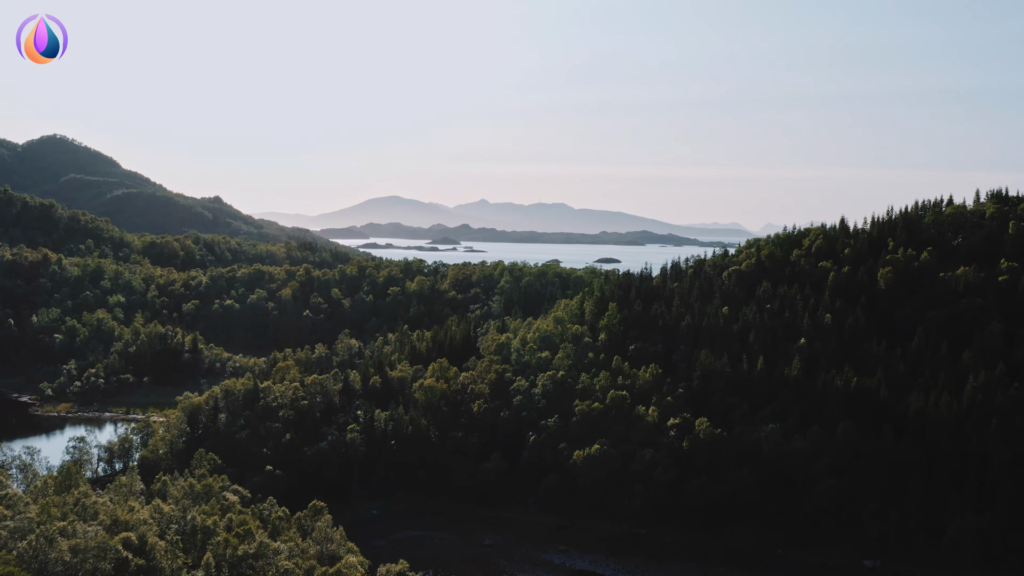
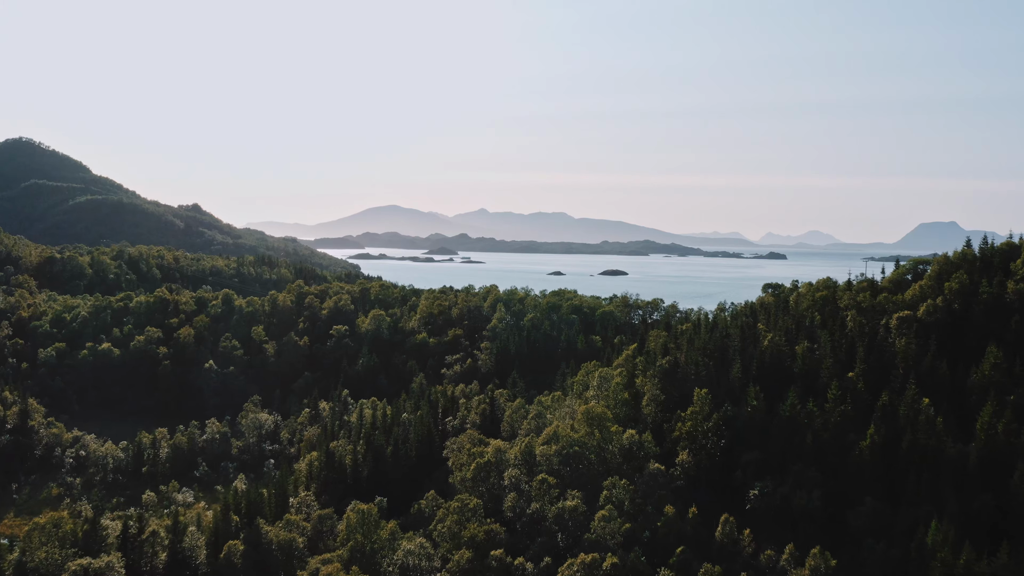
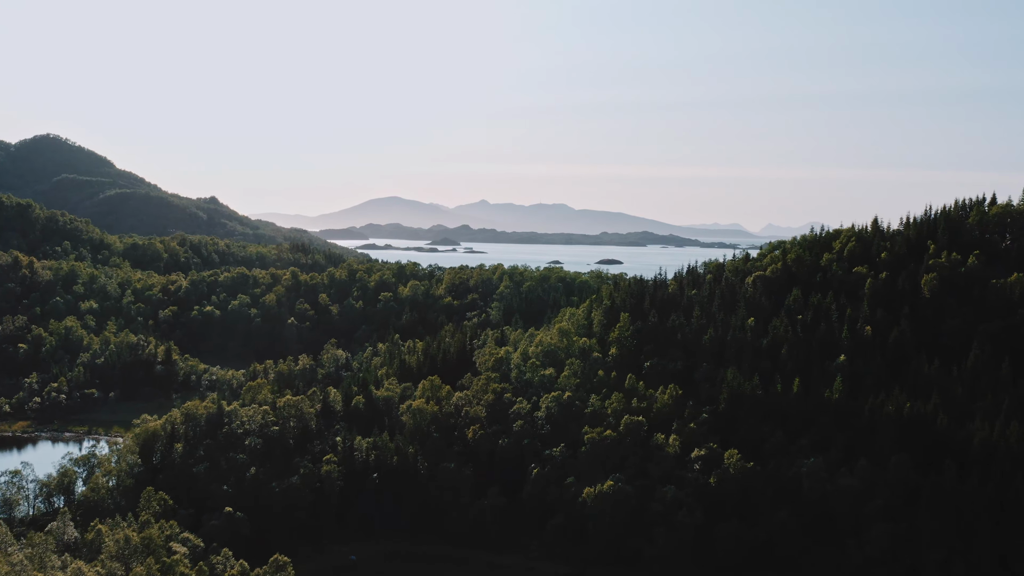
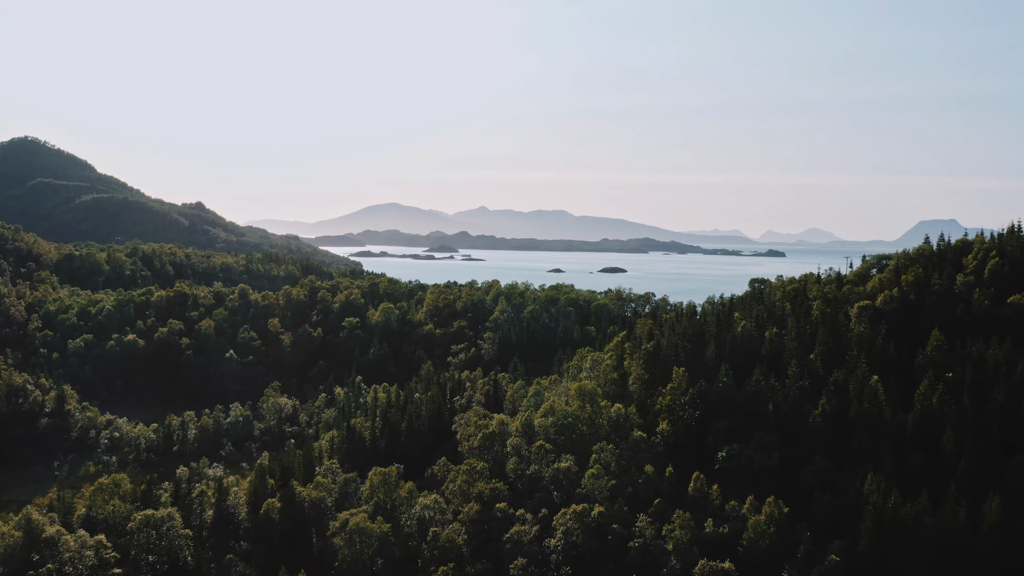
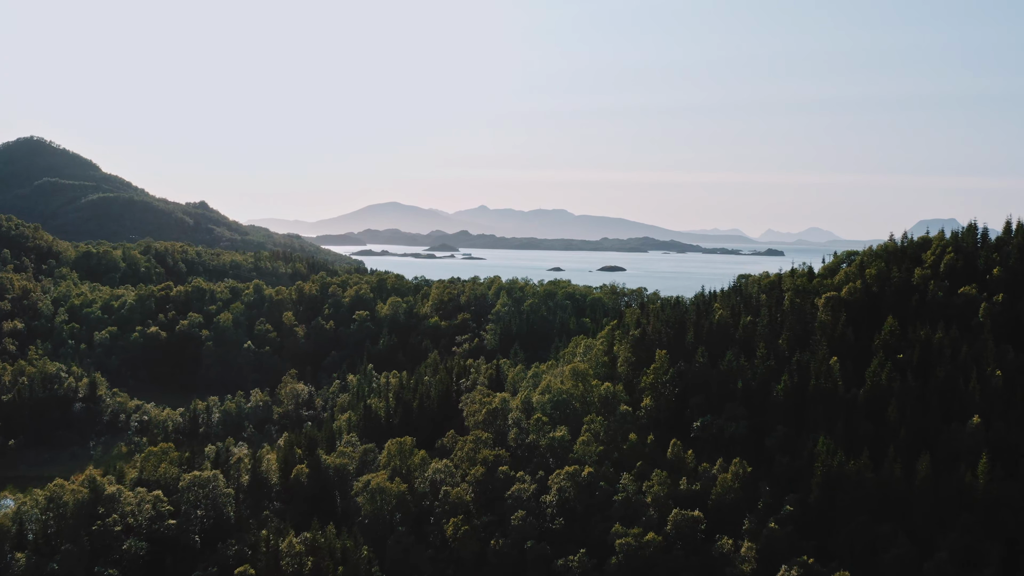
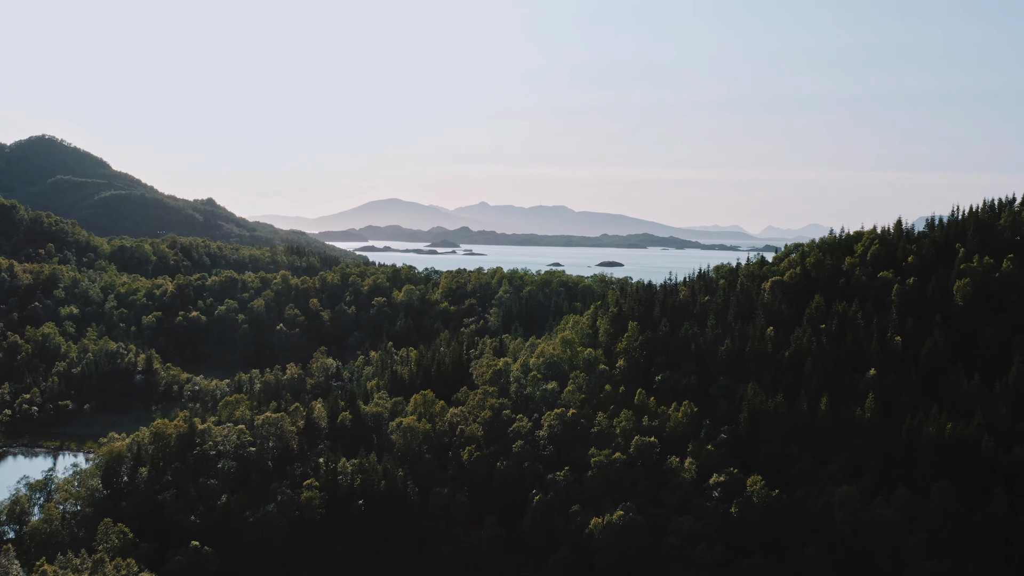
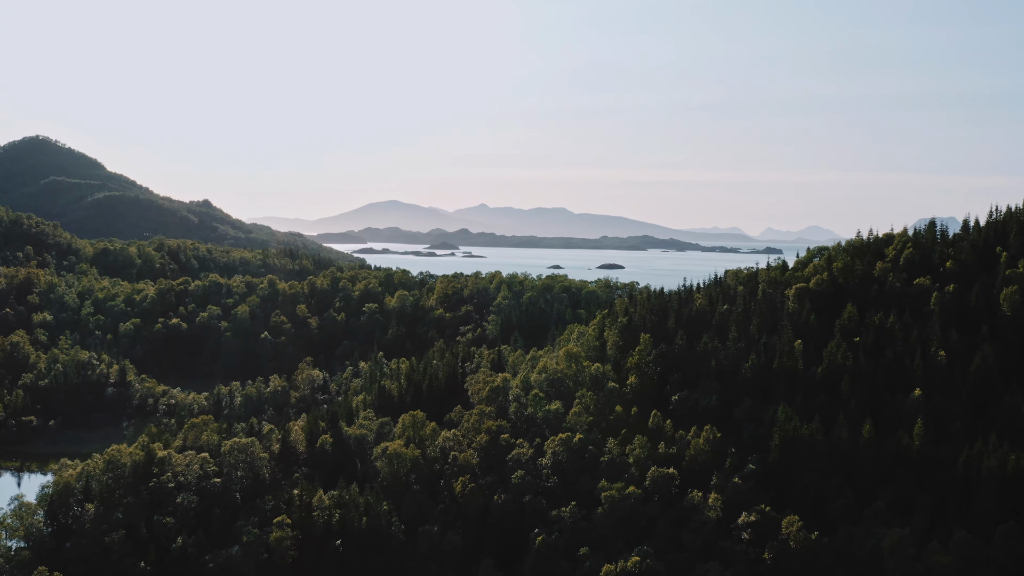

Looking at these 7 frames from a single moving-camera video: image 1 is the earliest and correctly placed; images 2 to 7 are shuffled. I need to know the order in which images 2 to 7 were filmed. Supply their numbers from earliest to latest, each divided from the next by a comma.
3, 6, 7, 5, 4, 2
